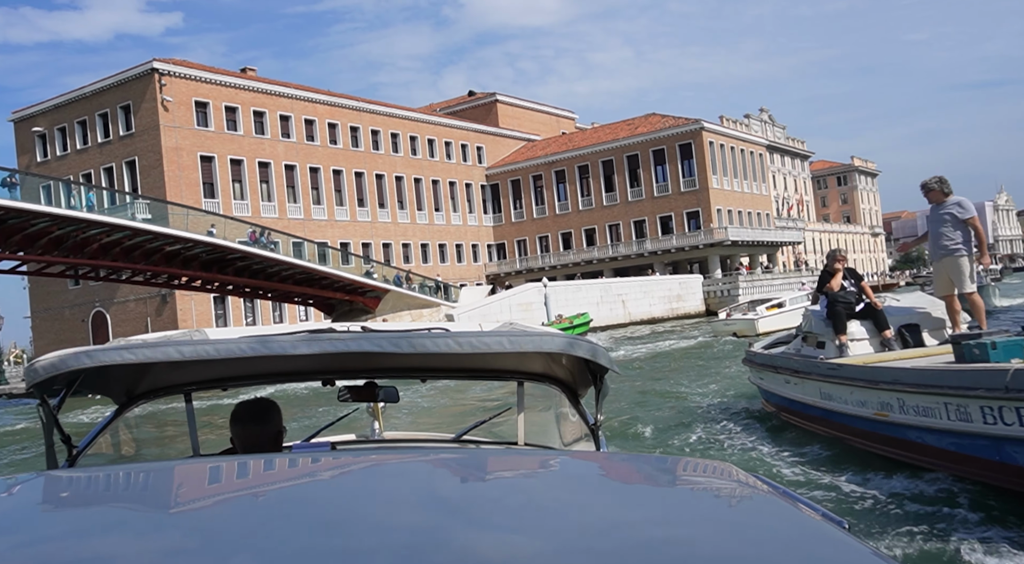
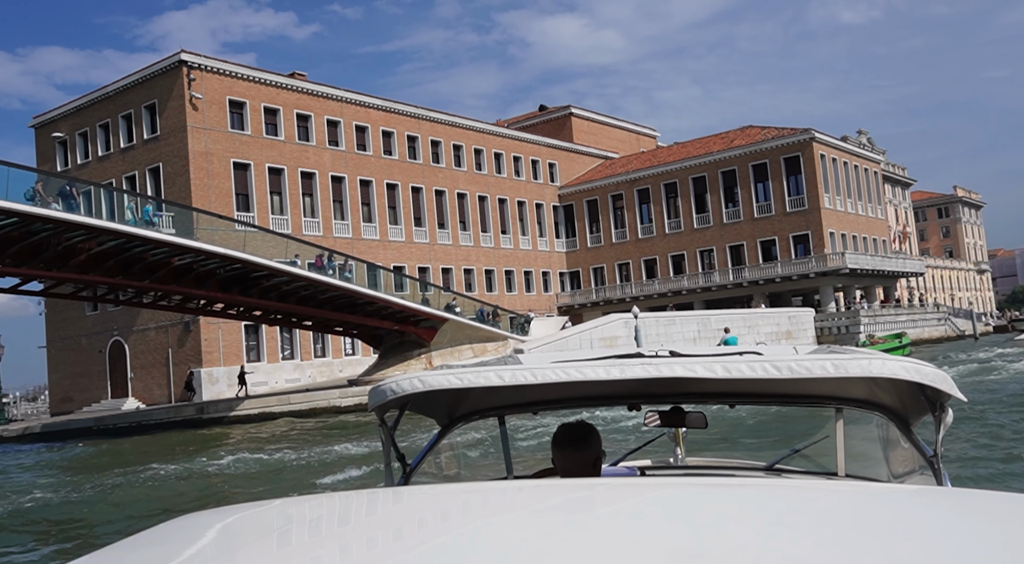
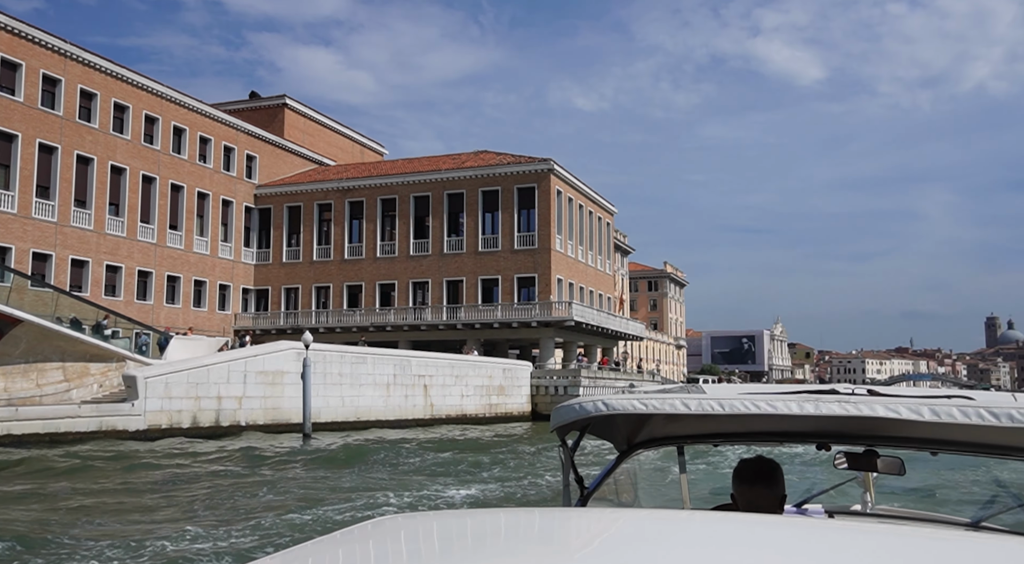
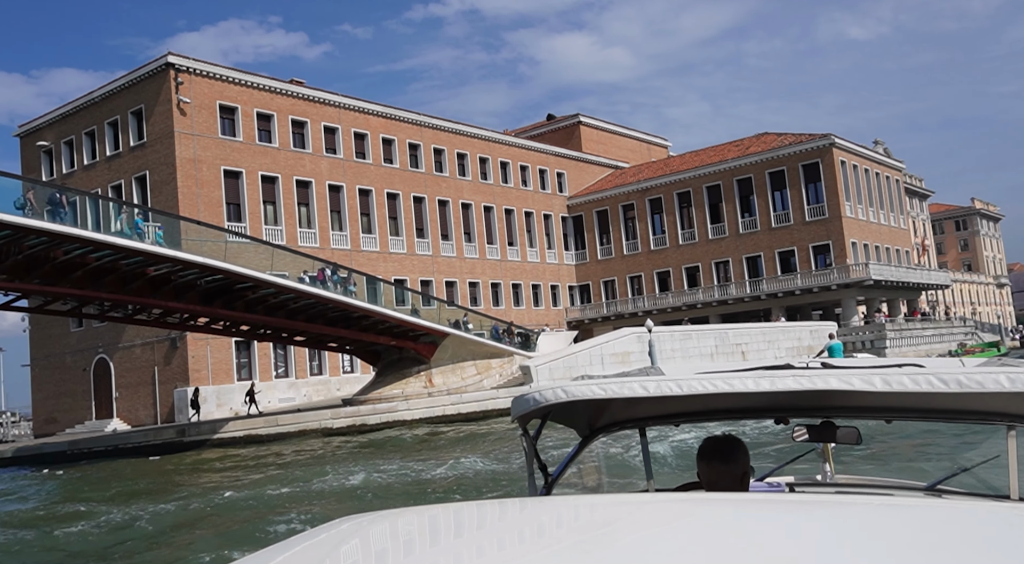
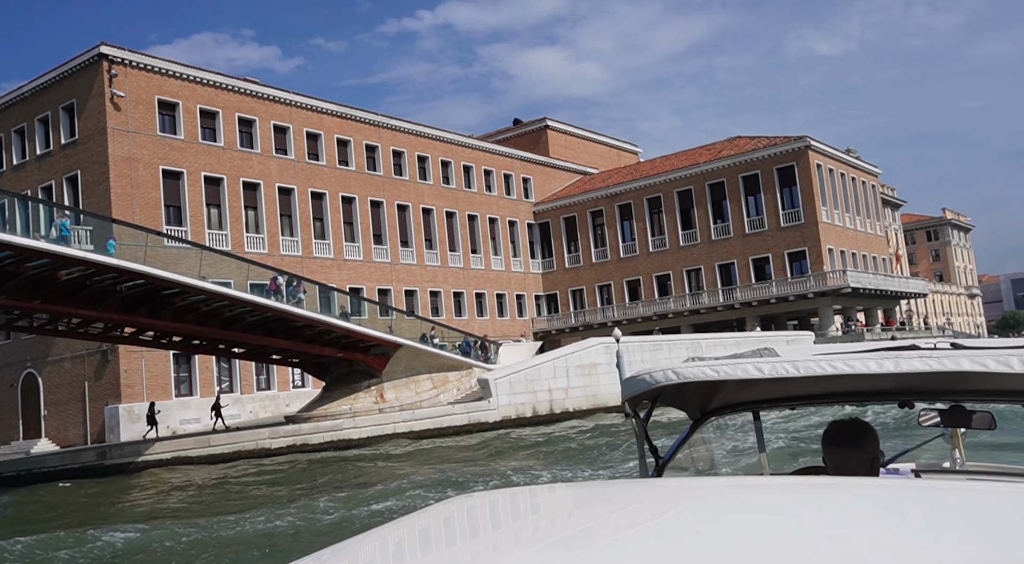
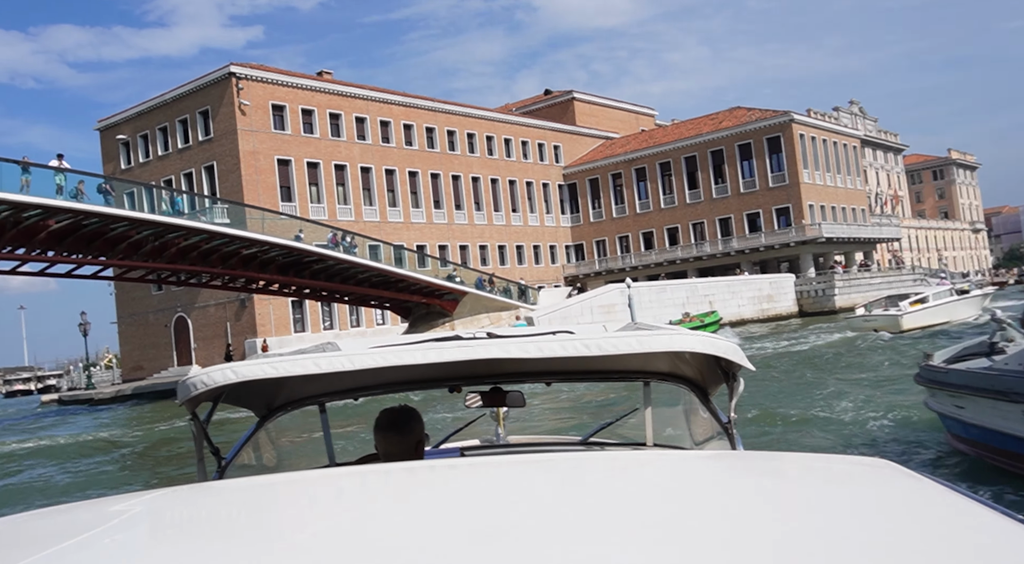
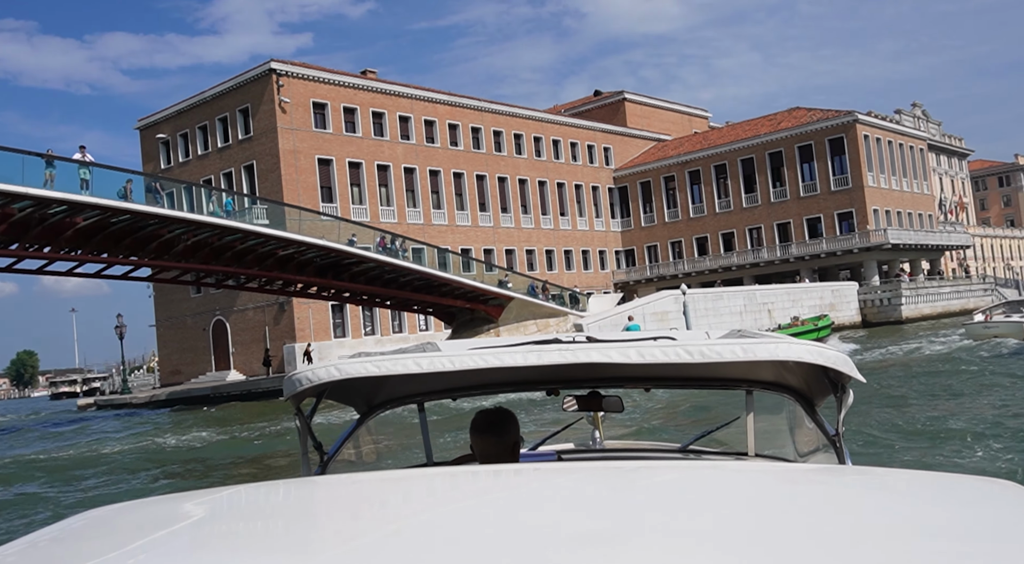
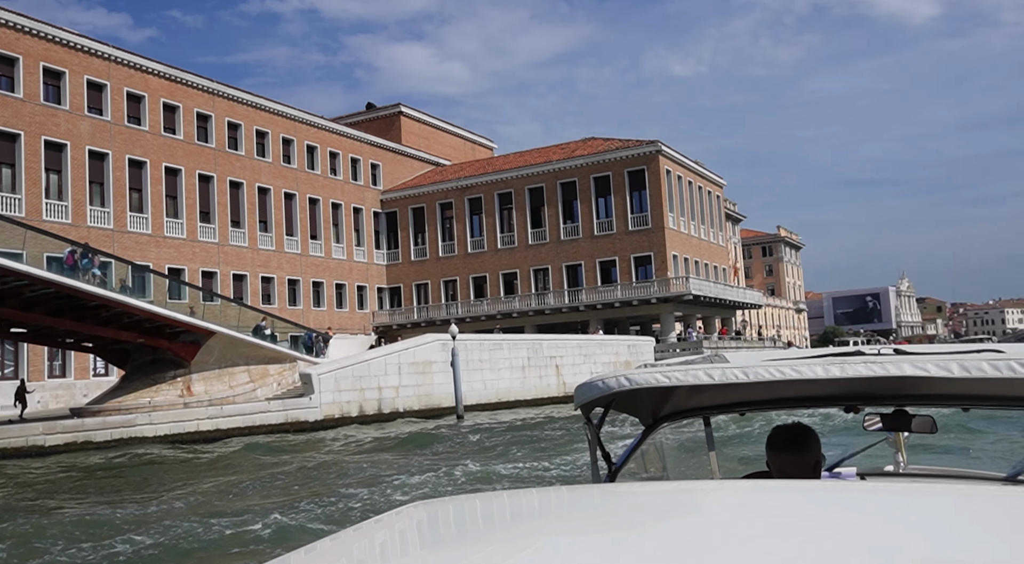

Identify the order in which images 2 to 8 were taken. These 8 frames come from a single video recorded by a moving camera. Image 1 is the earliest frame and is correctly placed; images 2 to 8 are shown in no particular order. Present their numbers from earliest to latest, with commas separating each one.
6, 7, 2, 4, 5, 8, 3
